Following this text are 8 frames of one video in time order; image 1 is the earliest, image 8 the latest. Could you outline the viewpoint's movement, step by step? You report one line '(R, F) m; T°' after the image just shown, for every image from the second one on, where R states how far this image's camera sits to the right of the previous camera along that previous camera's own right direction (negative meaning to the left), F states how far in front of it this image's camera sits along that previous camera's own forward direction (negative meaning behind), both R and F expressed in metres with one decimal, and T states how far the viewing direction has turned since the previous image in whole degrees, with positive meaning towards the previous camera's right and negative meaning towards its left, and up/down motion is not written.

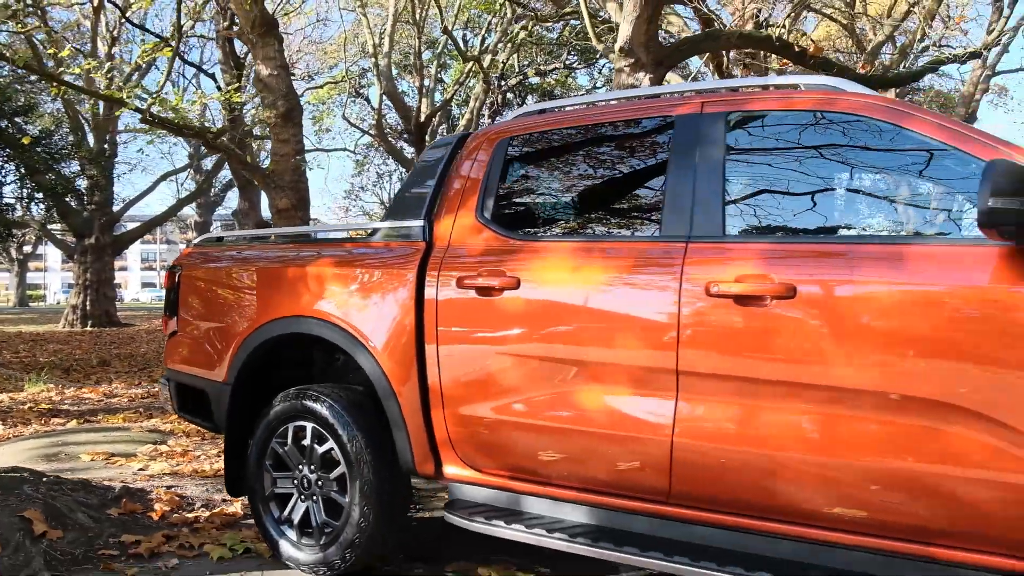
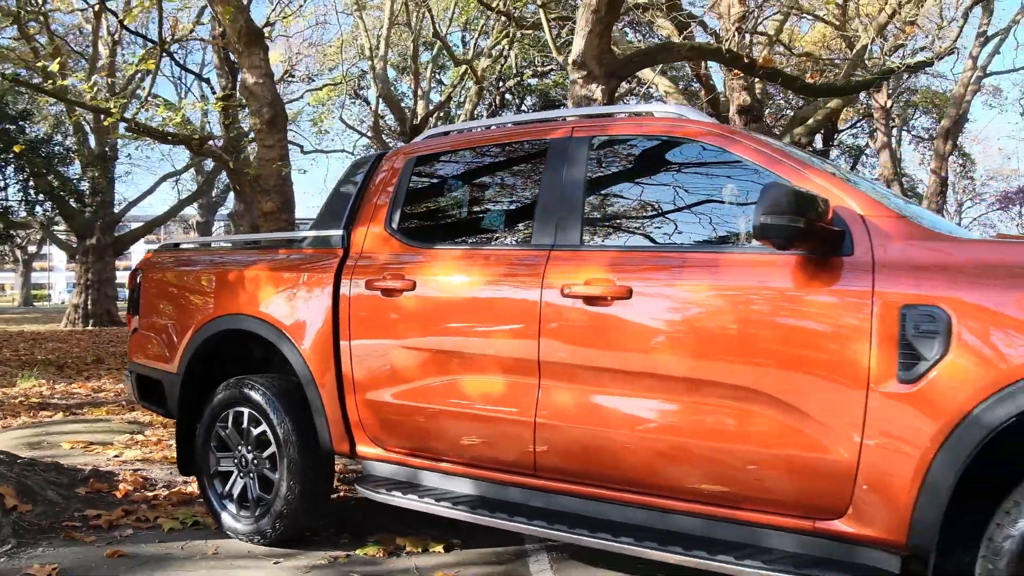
(+0.4, -0.4) m; 0°
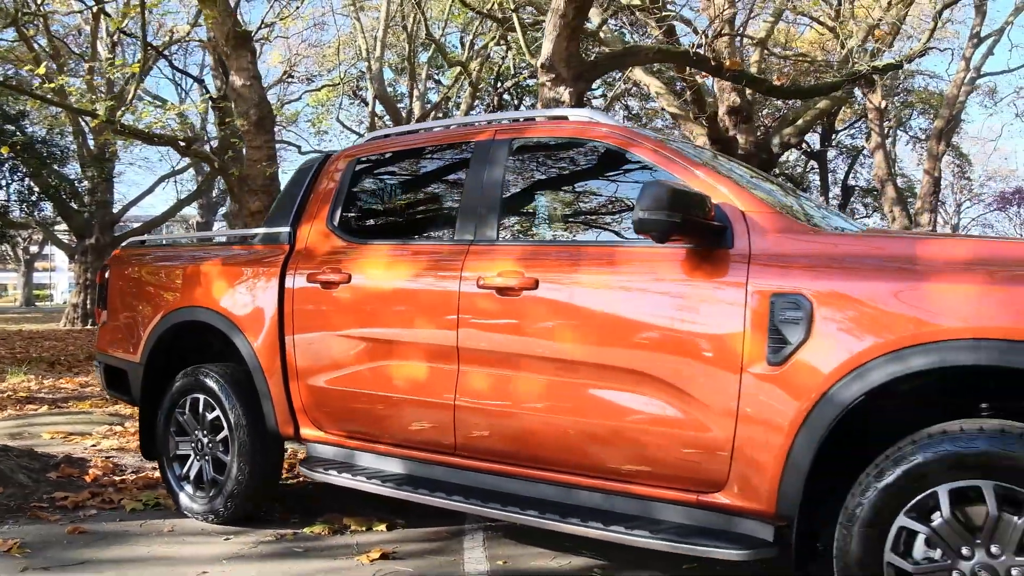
(+0.3, -0.2) m; 0°
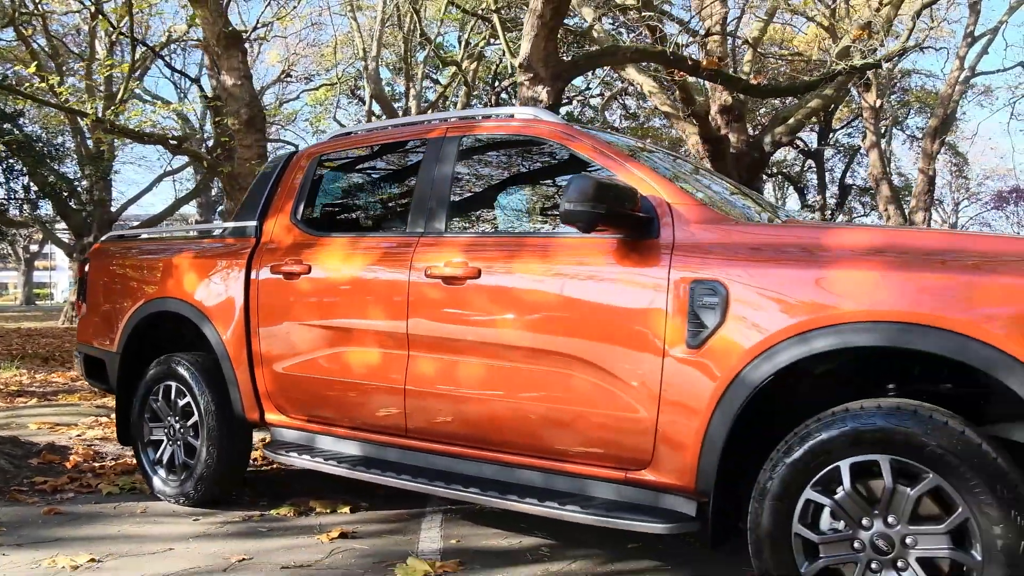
(+0.2, -0.2) m; 0°
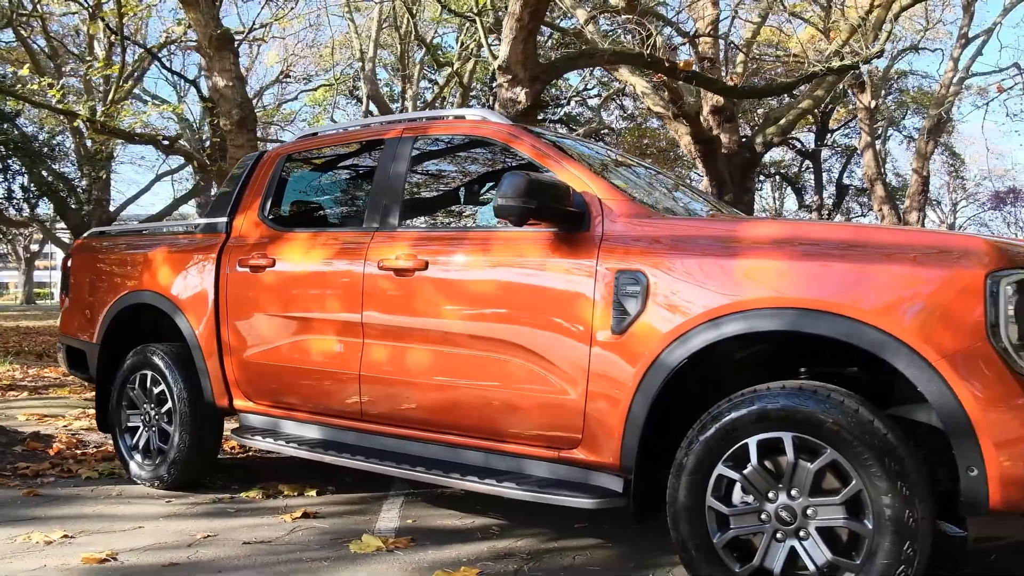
(+0.2, -0.2) m; 0°
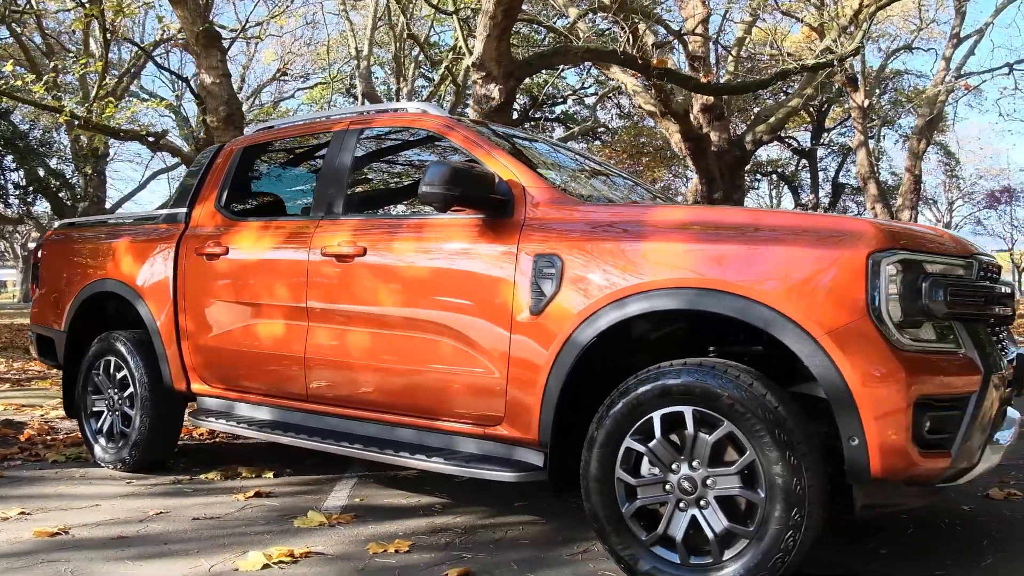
(+0.2, -0.1) m; 0°
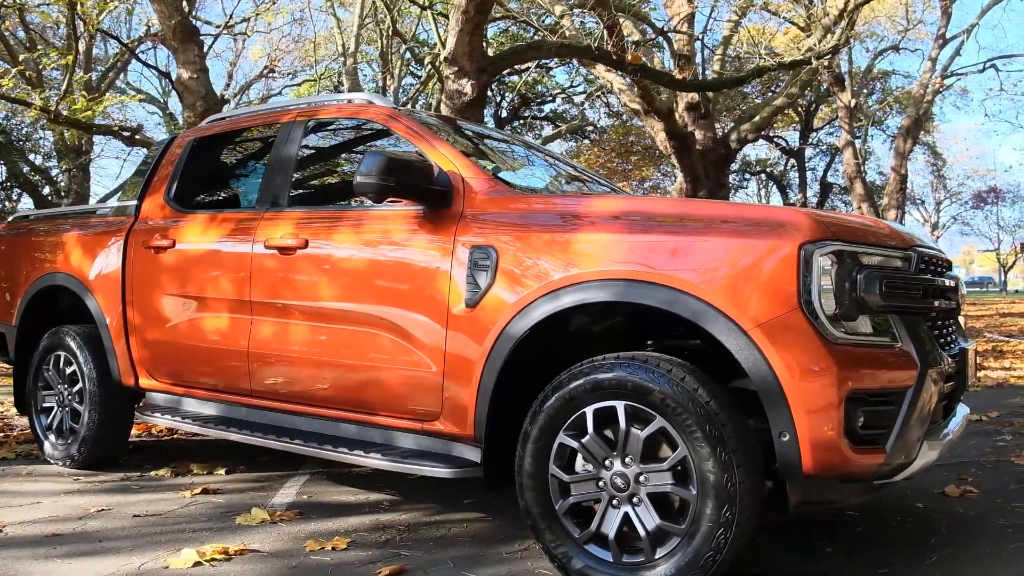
(+0.2, 0.0) m; +1°
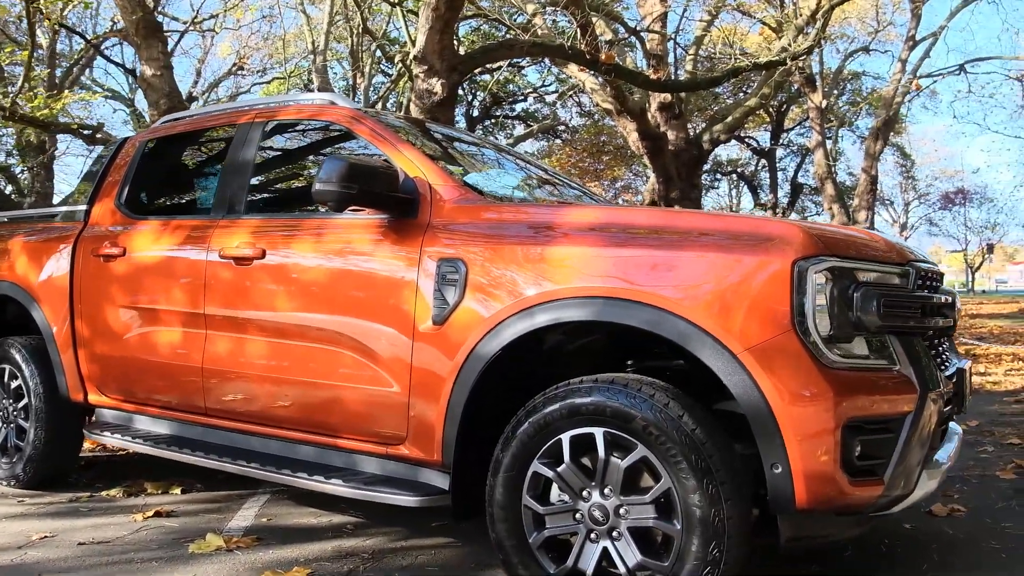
(0.0, +0.2) m; +2°
